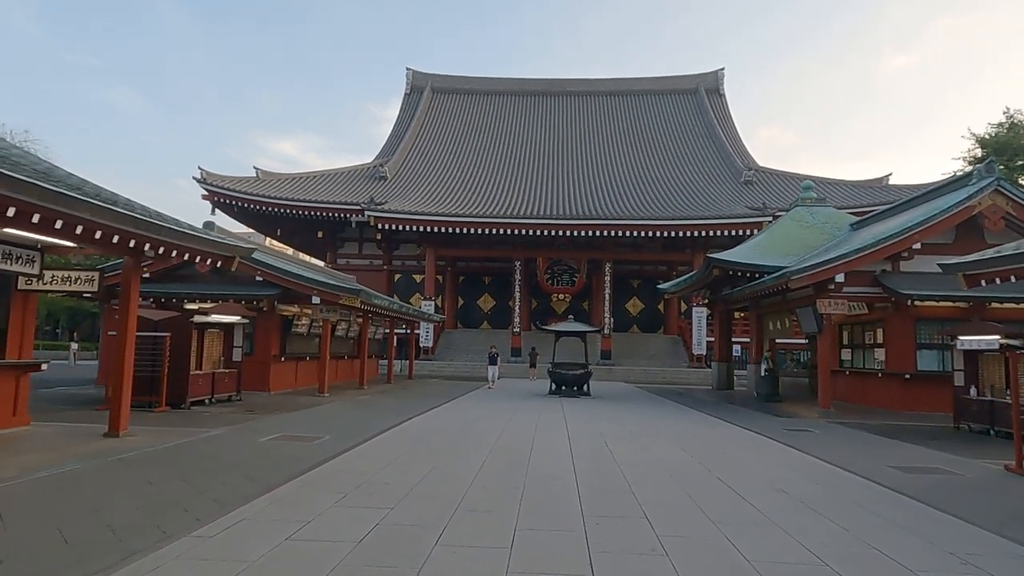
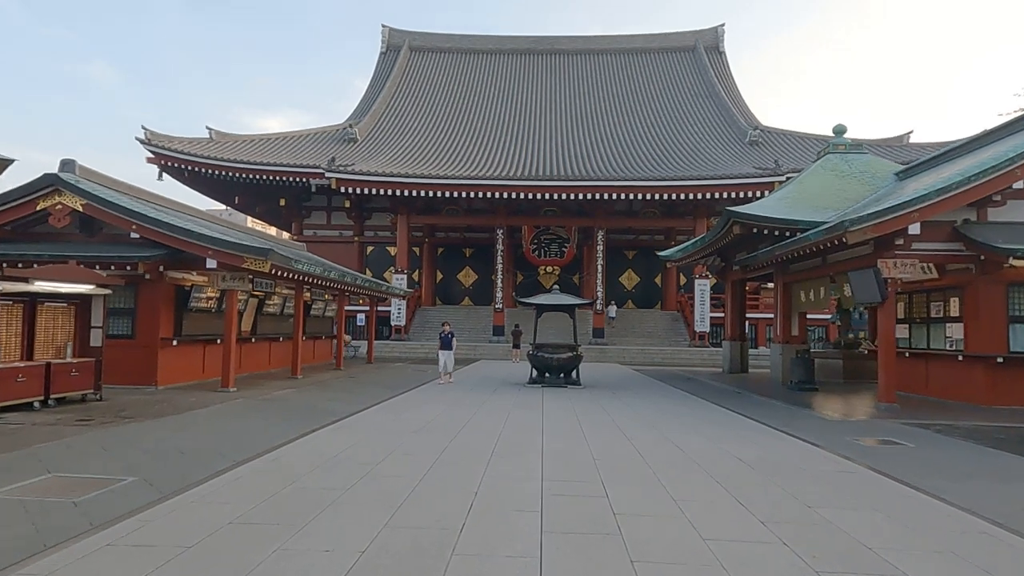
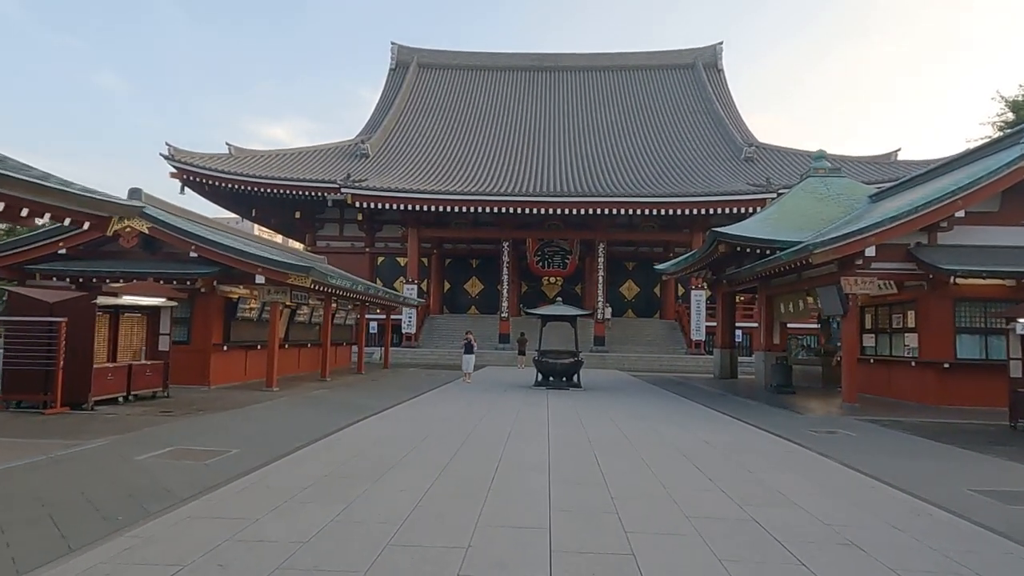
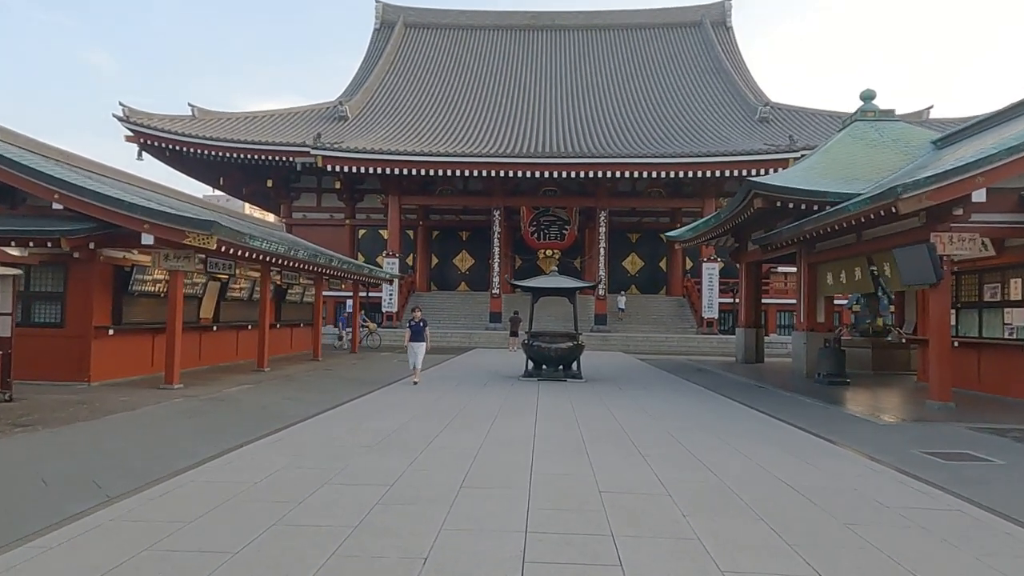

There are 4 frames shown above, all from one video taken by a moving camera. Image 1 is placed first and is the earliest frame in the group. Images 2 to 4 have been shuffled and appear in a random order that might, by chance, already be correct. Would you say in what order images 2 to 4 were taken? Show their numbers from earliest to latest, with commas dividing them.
3, 2, 4
